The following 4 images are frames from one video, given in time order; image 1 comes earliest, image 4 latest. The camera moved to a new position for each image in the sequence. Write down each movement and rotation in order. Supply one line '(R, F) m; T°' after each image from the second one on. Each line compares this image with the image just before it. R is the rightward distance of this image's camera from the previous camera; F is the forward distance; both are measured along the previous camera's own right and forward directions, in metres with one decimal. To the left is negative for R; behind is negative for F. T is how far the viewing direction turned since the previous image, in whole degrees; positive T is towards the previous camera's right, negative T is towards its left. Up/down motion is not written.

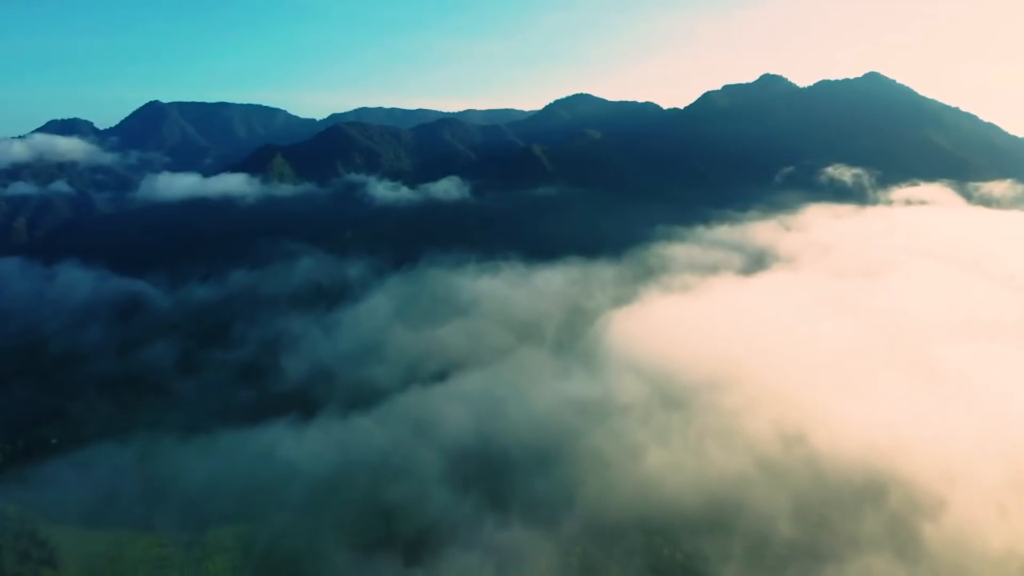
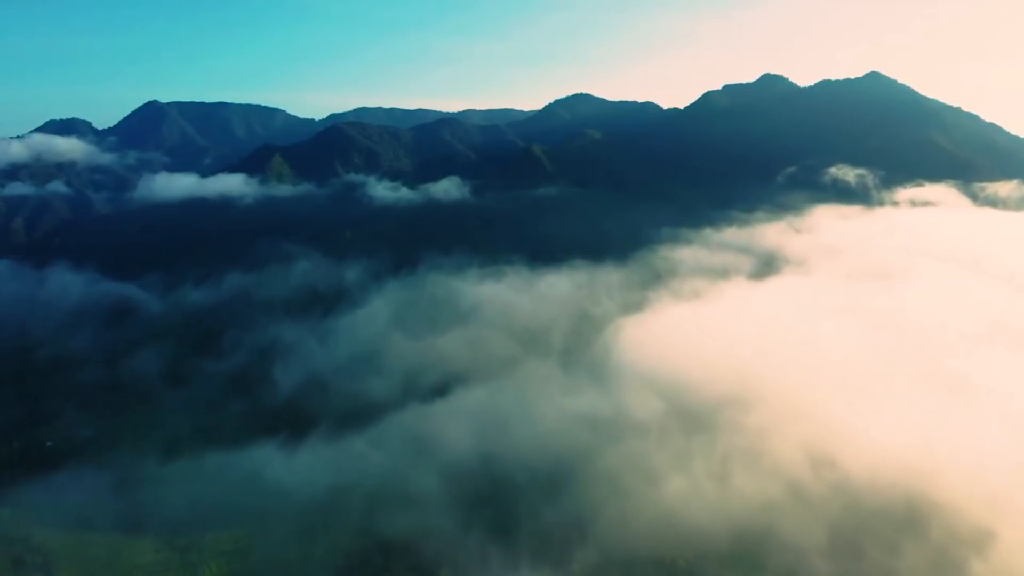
(-0.4, +2.7) m; 0°
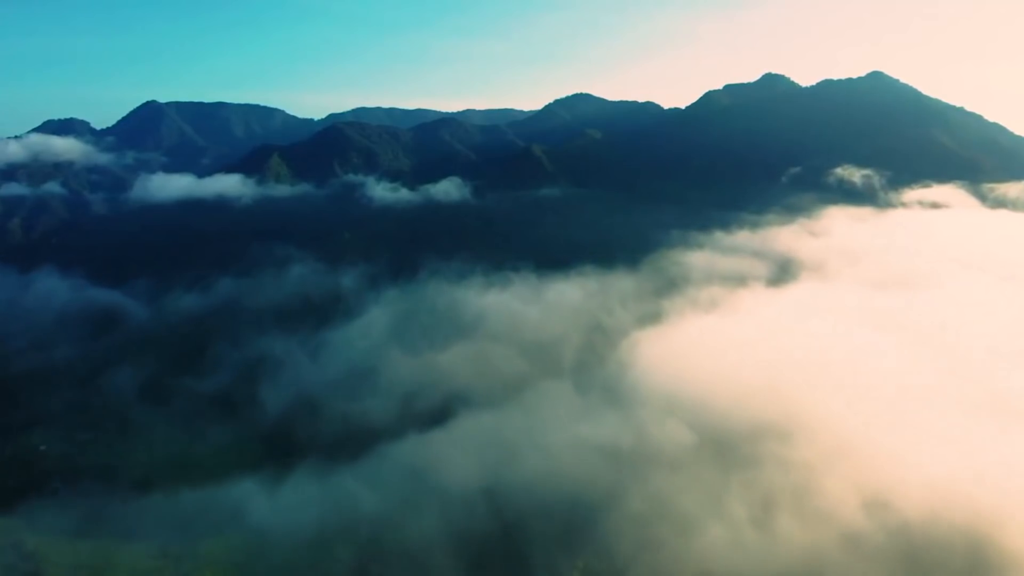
(-0.6, +4.3) m; 0°
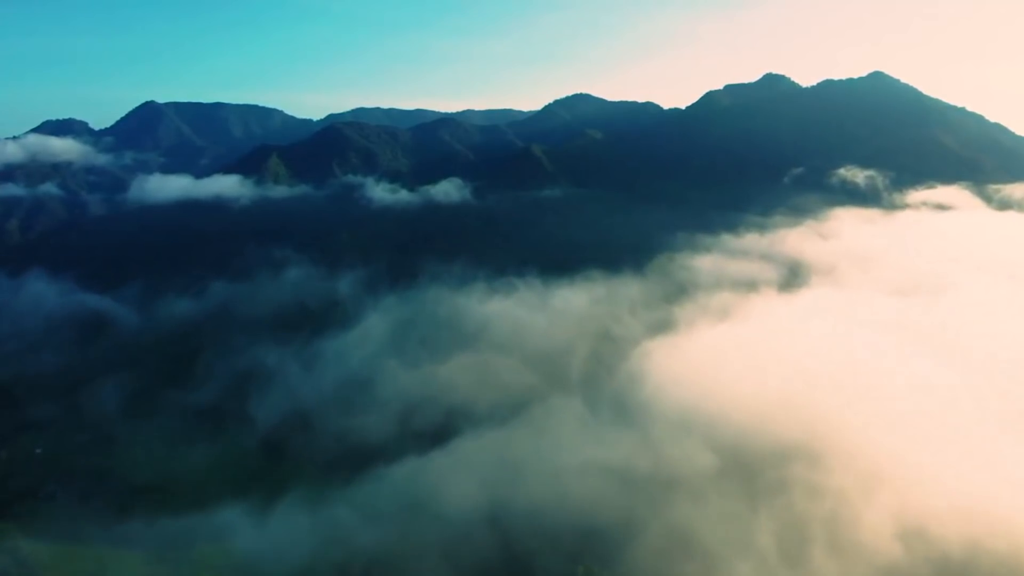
(-0.4, +2.5) m; 0°
